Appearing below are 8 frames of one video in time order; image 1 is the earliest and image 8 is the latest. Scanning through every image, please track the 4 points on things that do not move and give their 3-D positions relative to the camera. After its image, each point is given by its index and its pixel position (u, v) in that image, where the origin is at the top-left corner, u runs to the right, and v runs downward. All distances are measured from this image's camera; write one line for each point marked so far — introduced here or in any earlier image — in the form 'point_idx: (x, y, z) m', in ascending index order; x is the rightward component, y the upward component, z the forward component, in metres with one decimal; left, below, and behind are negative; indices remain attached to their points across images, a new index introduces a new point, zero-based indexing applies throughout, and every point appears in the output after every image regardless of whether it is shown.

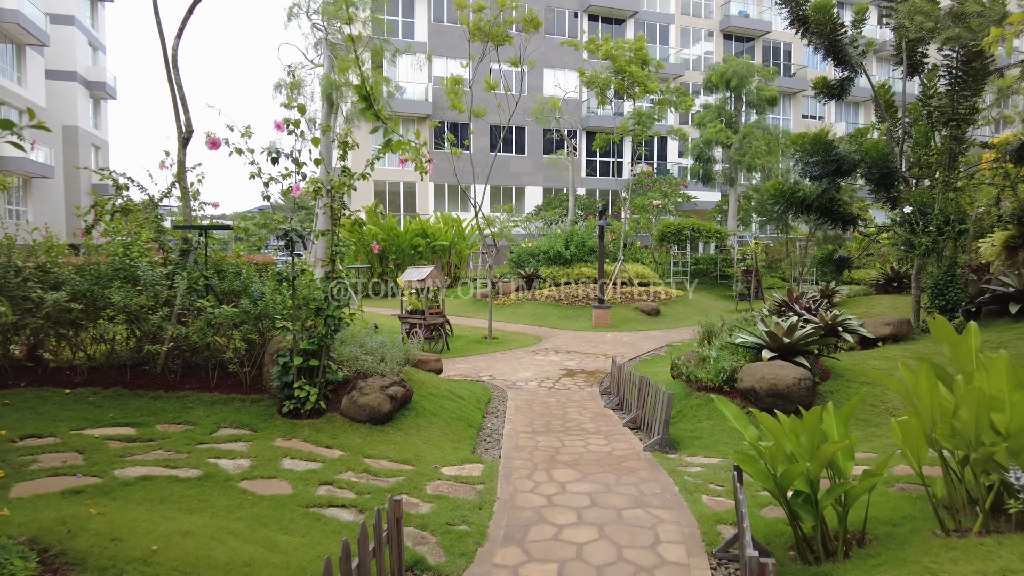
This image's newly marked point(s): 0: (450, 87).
0: (-1.2, +3.9, +12.5) m
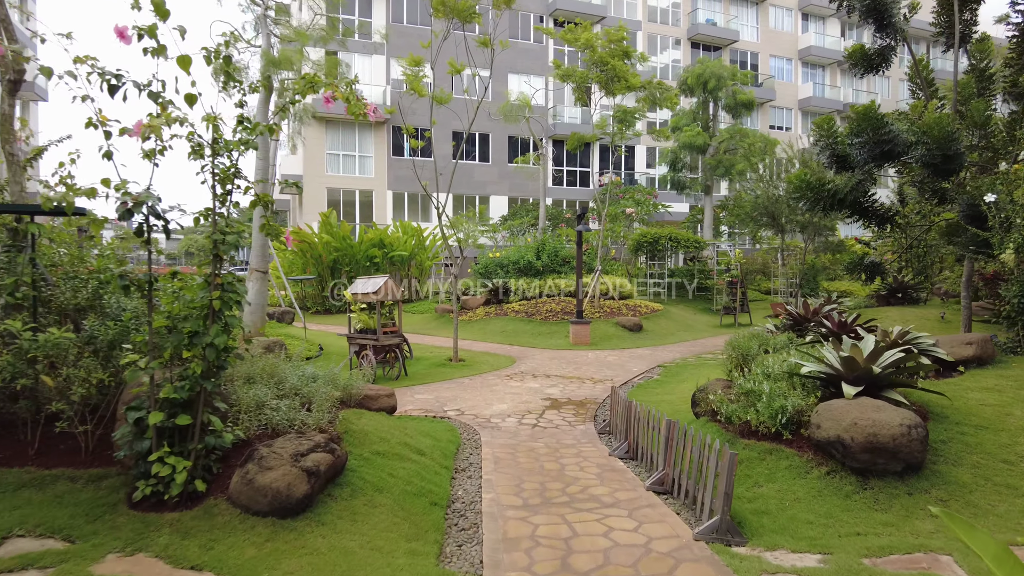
0: (-1.7, +3.6, +10.9) m
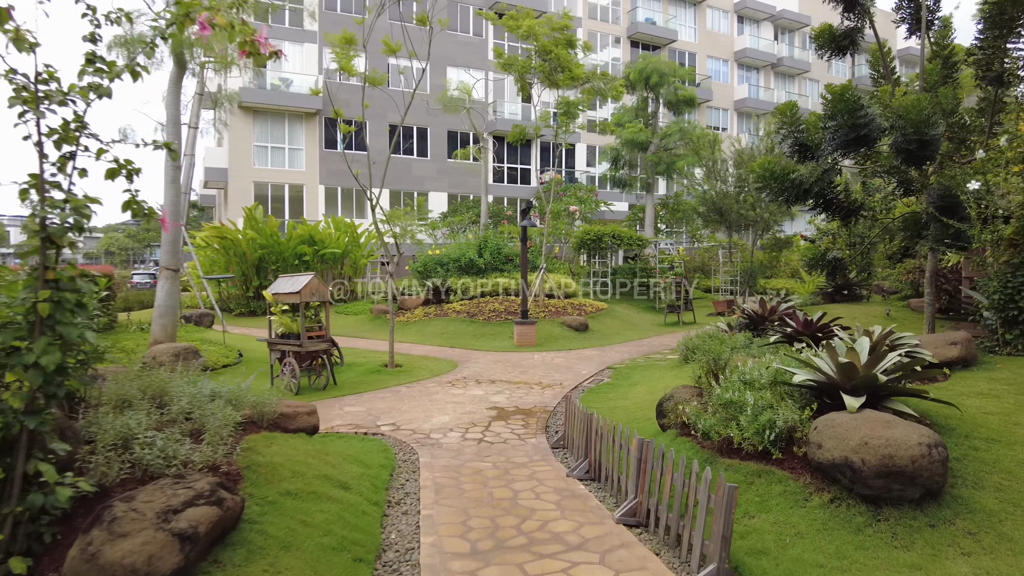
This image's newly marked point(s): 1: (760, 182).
0: (-2.6, +3.6, +9.9) m
1: (+2.7, +1.1, +7.1) m
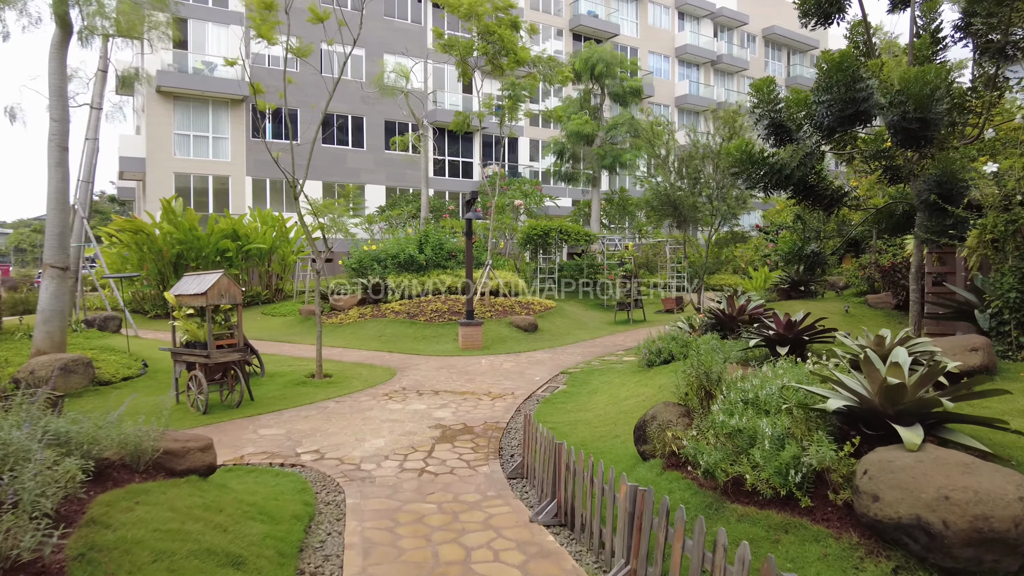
0: (-3.4, +3.6, +8.7) m
1: (+2.2, +1.2, +6.3) m
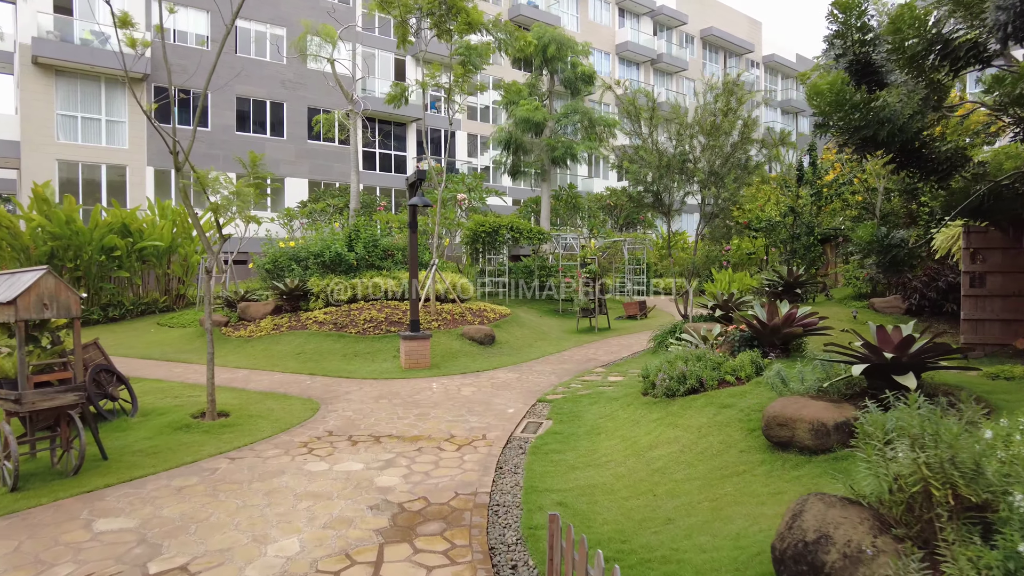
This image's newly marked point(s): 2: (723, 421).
0: (-3.7, +3.6, +6.2) m
1: (+2.1, +1.2, +4.4) m
2: (+1.6, -1.0, +5.0) m
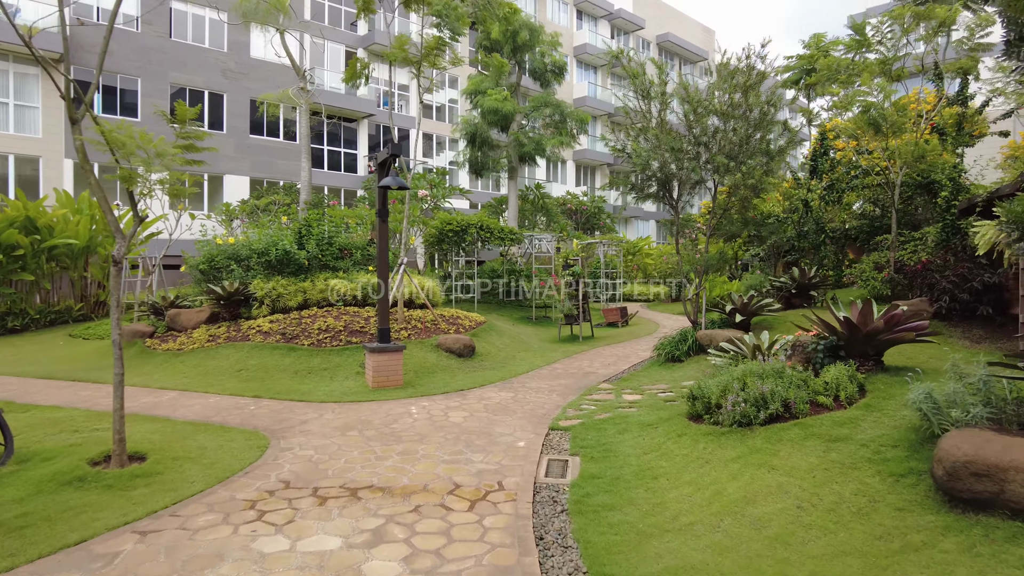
0: (-3.6, +3.6, +4.4) m
1: (+2.3, +1.2, +3.1) m
2: (+1.9, -1.0, +3.7) m
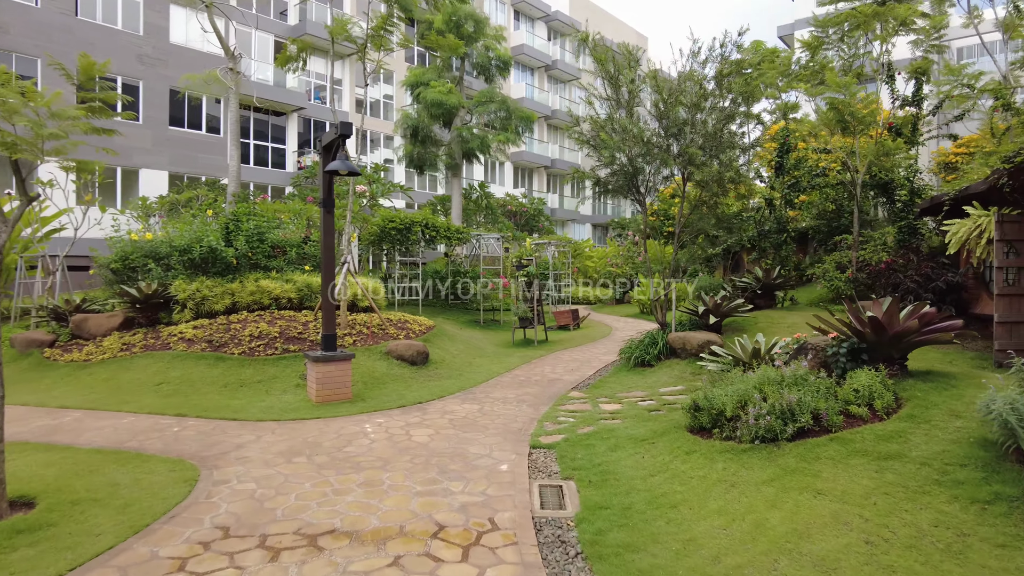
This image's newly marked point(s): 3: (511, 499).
0: (-3.6, +3.6, +3.3) m
1: (+2.4, +1.2, +2.7) m
2: (+1.9, -0.9, +3.1) m
3: (0.0, -1.3, +3.9) m
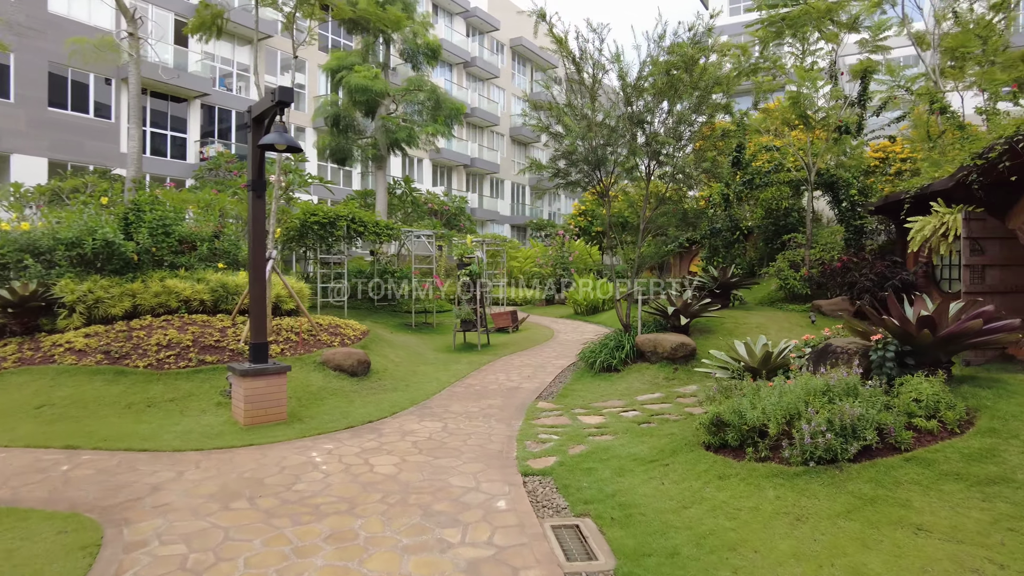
0: (-3.4, +3.6, +2.1) m
1: (+2.6, +1.3, +2.2) m
2: (+2.1, -0.9, +2.6) m
3: (+0.1, -1.2, +3.1) m
